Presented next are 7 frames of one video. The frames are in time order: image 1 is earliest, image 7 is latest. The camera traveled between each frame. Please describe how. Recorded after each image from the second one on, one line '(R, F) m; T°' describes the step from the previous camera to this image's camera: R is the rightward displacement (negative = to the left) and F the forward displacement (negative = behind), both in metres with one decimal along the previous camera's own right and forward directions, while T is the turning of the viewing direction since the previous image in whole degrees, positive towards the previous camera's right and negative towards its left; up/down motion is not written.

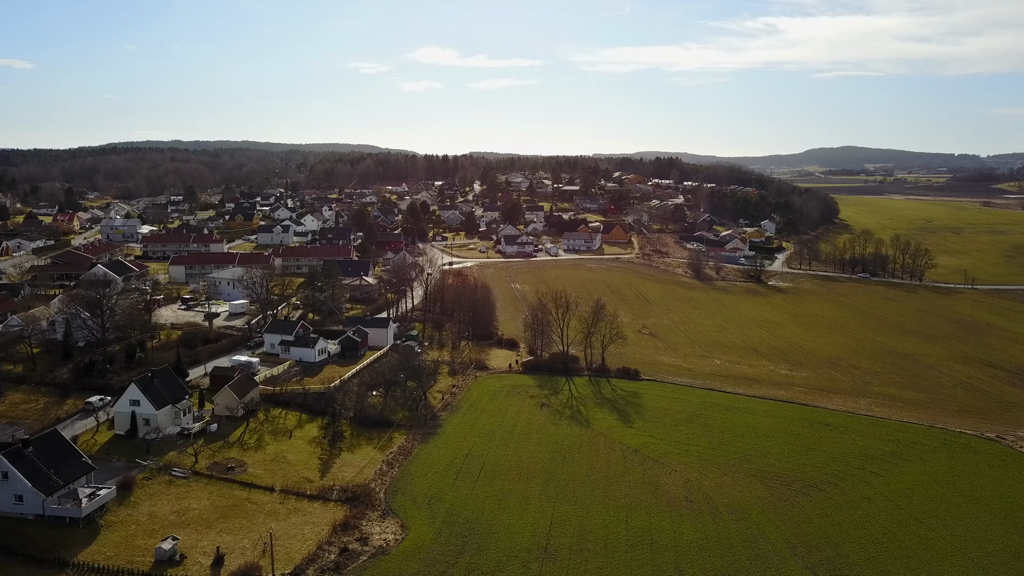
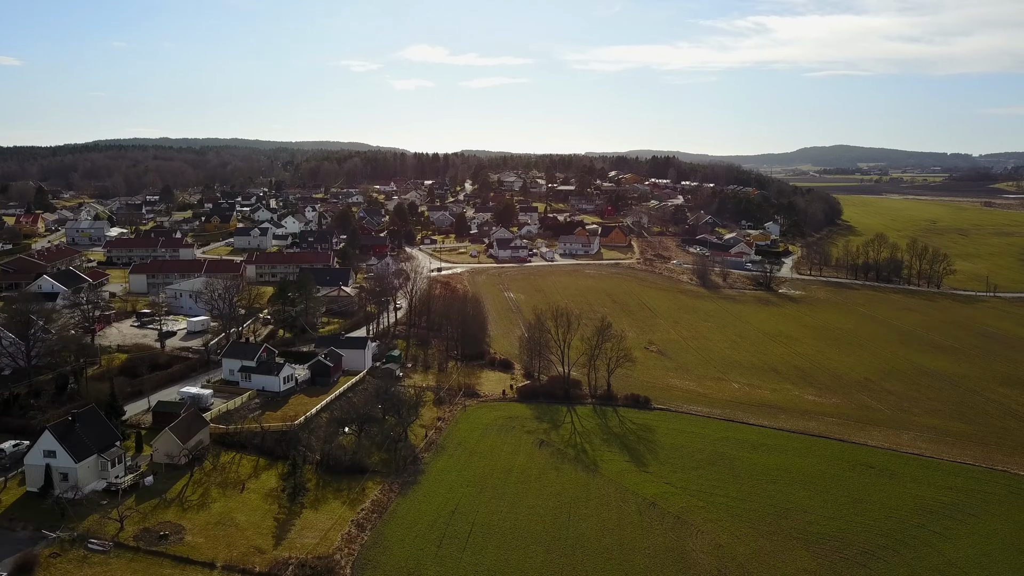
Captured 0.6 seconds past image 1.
(-0.1, +3.5) m; +1°
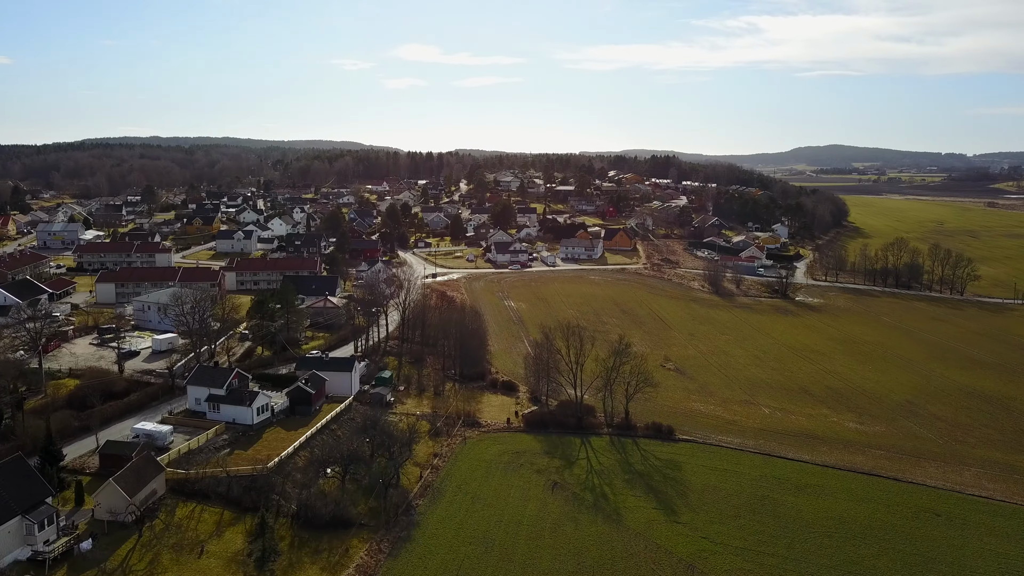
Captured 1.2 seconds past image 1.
(-0.4, +3.1) m; 0°
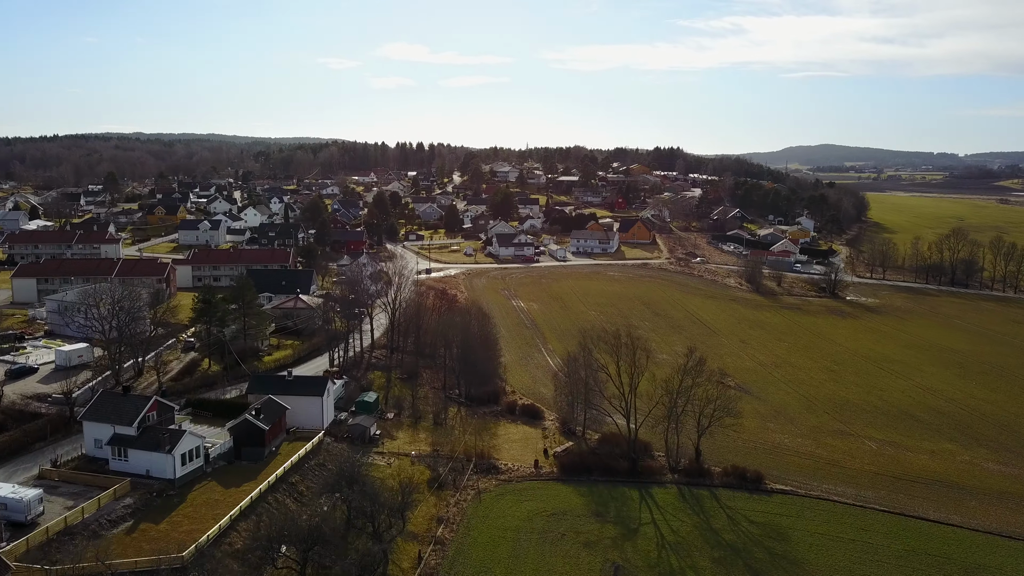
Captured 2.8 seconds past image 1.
(-0.9, +6.4) m; +1°
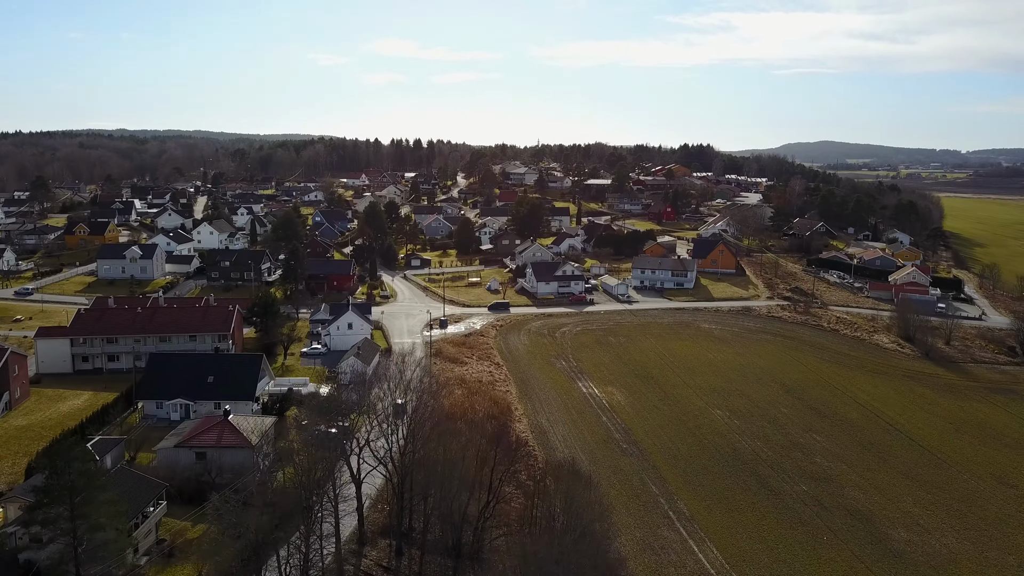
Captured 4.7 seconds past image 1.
(-2.1, +12.5) m; +1°
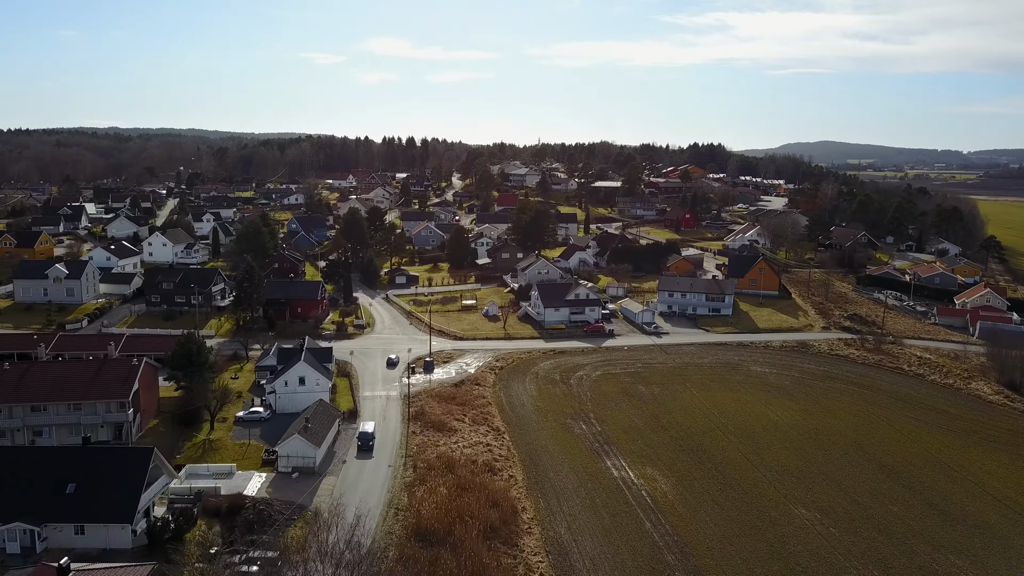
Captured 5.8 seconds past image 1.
(-0.2, +5.8) m; 0°
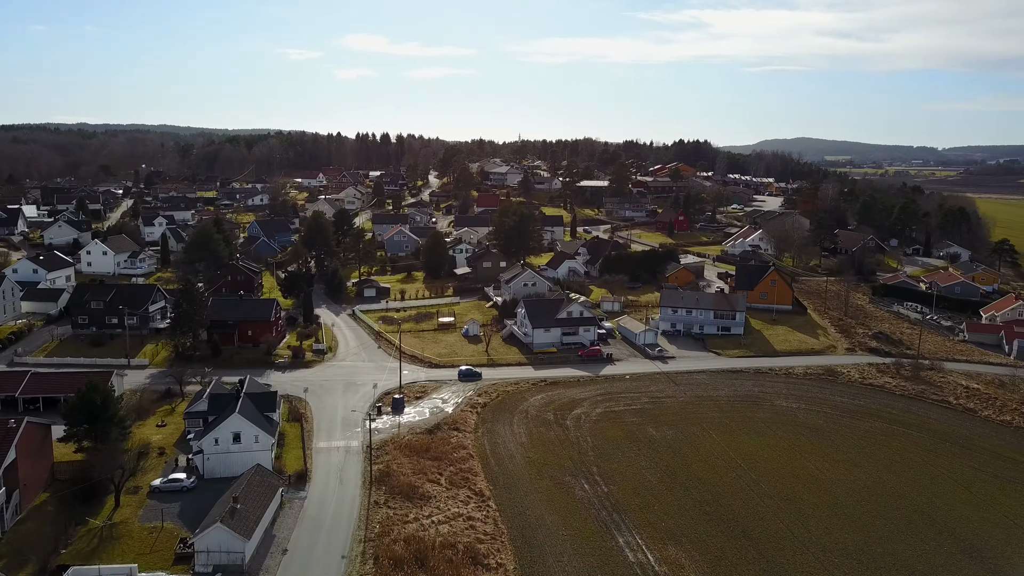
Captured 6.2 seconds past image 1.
(-0.1, +3.5) m; +2°
